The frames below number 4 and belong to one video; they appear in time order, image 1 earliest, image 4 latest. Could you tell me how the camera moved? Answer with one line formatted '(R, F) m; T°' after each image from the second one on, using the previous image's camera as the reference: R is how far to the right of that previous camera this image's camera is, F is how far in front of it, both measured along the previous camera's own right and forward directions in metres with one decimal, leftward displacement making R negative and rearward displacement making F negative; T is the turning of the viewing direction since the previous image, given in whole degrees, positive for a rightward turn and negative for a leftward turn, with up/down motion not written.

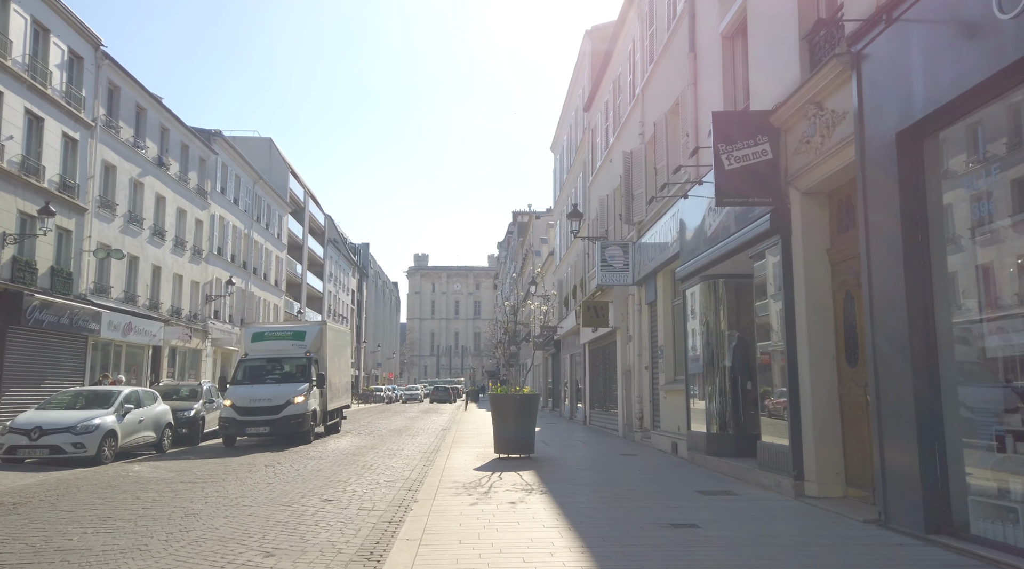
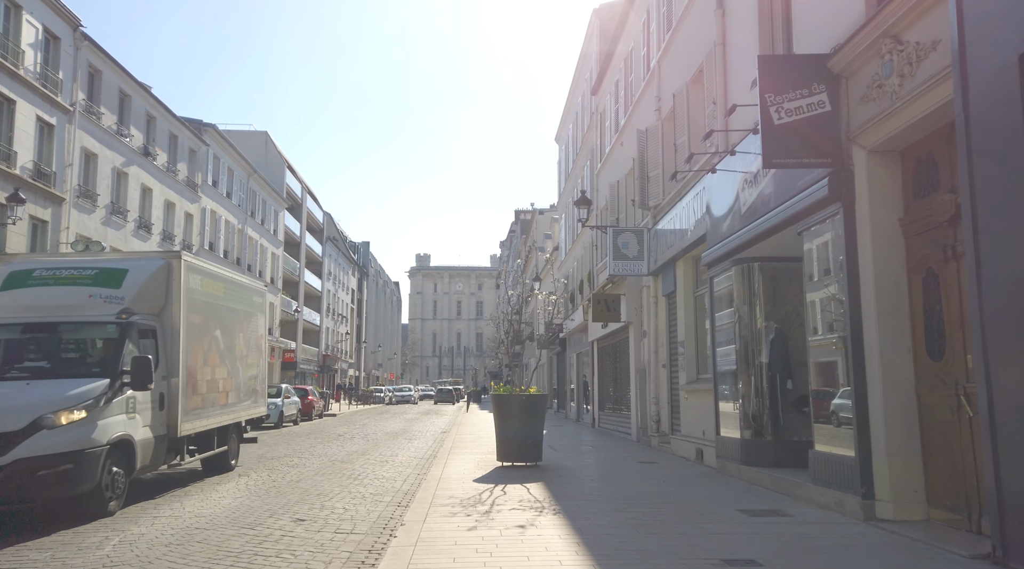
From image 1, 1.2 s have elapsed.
(0.0, +1.5) m; 0°
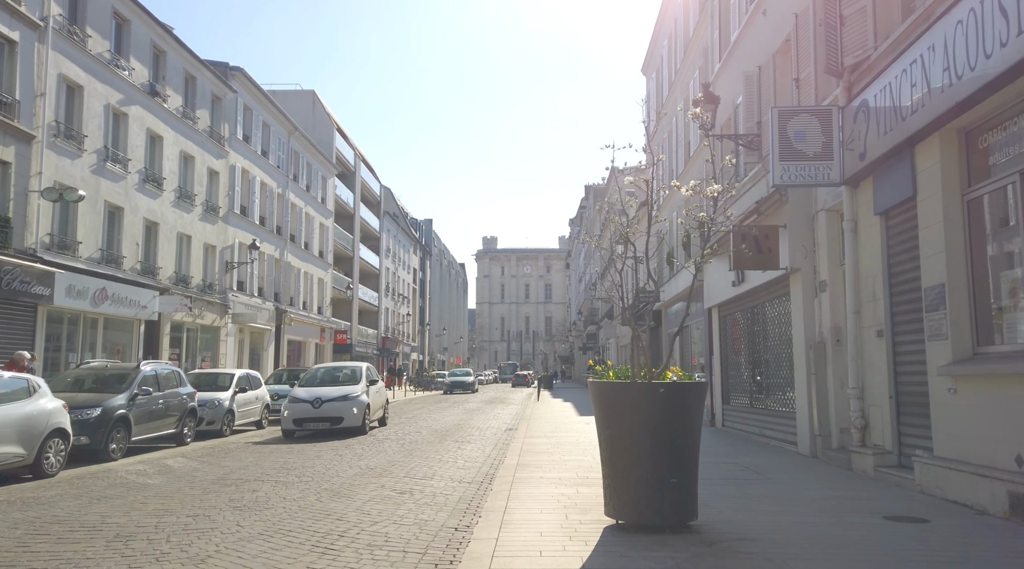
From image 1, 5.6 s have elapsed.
(-0.4, +6.1) m; -5°
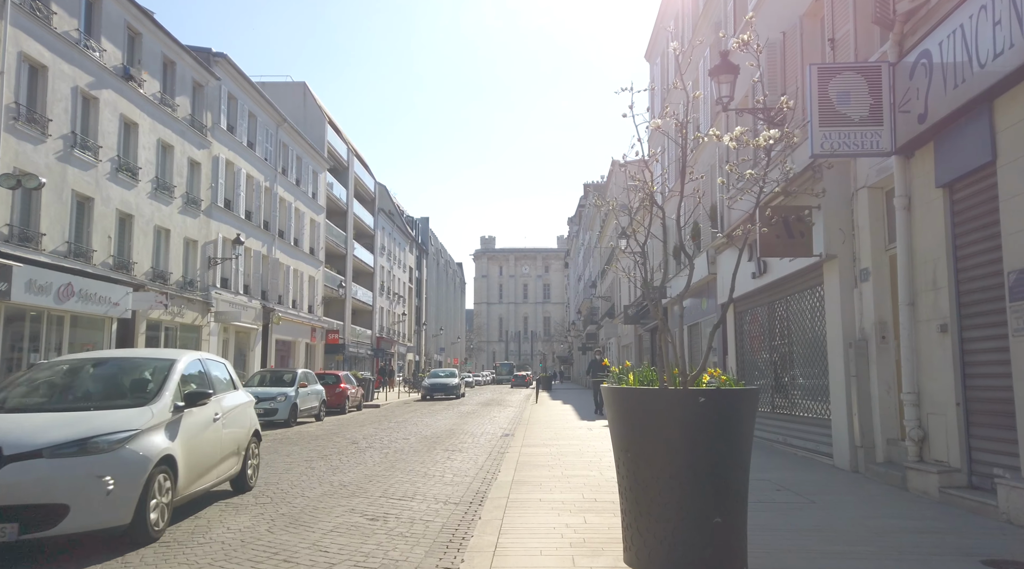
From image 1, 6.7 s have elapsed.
(+0.1, +1.5) m; 0°
